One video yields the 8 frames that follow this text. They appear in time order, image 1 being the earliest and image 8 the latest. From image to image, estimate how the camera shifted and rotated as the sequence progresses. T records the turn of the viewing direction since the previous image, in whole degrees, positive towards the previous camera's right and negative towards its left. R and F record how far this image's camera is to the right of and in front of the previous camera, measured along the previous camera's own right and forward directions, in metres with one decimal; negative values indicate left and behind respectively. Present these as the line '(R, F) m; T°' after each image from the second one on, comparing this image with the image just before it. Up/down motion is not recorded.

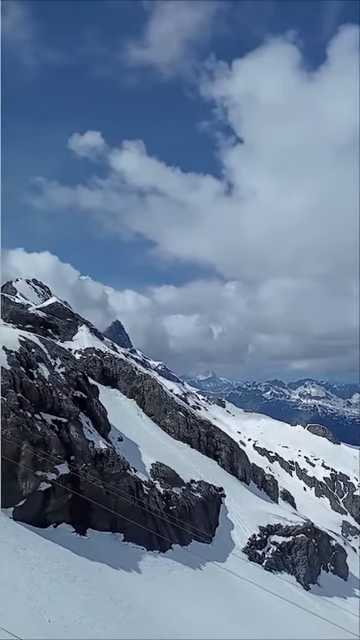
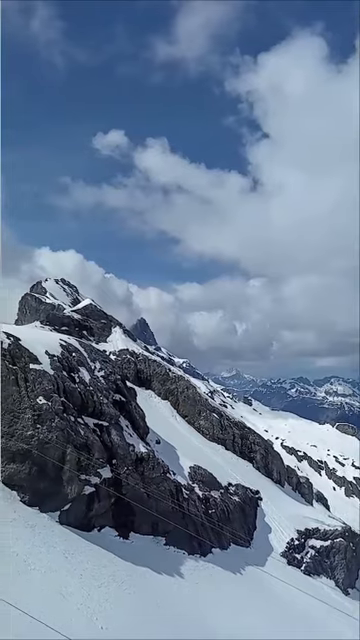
(-1.5, +0.2) m; -3°
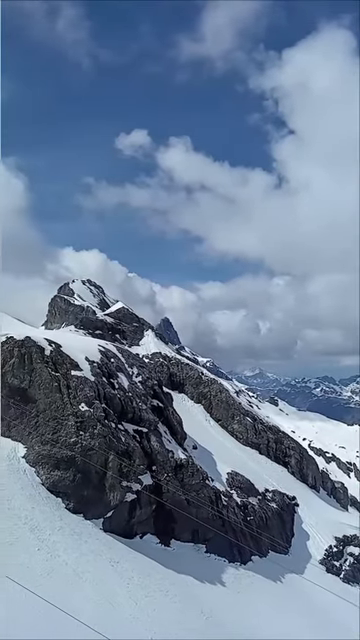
(-1.5, +0.3) m; -3°
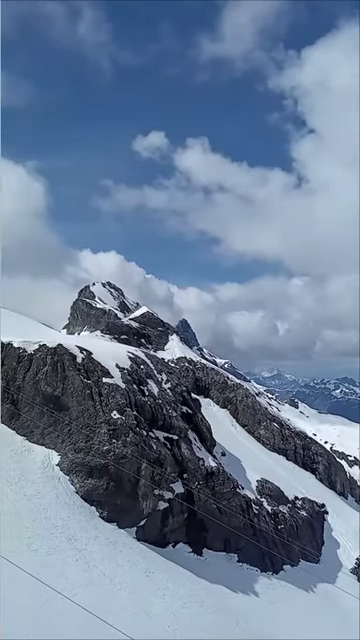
(-1.2, +0.3) m; -2°
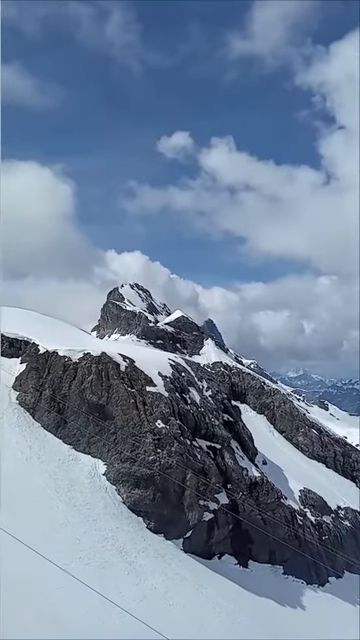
(-1.6, +0.4) m; -3°
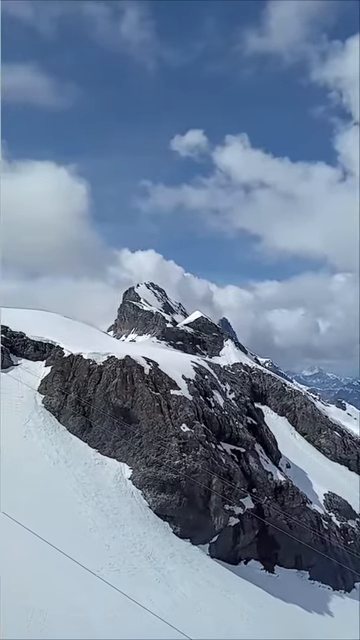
(-0.9, +0.2) m; -2°
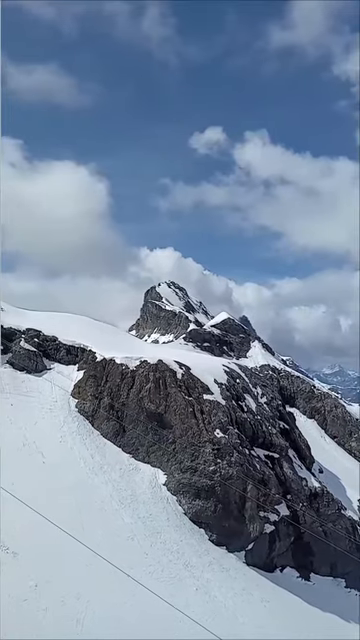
(-1.2, +0.4) m; -2°
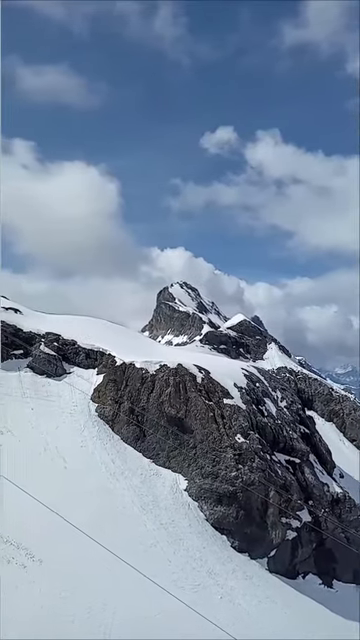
(-0.7, +0.3) m; -1°
